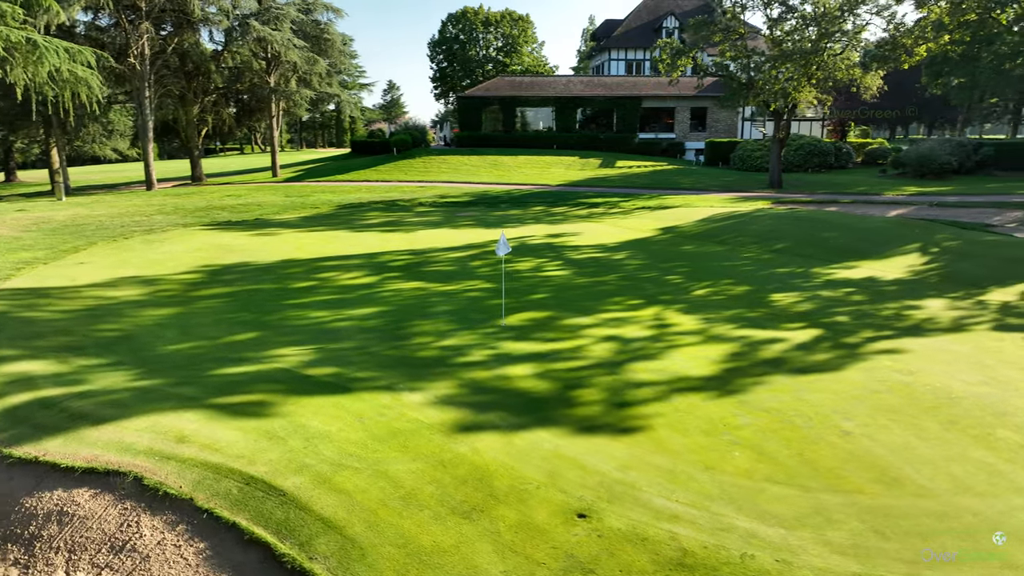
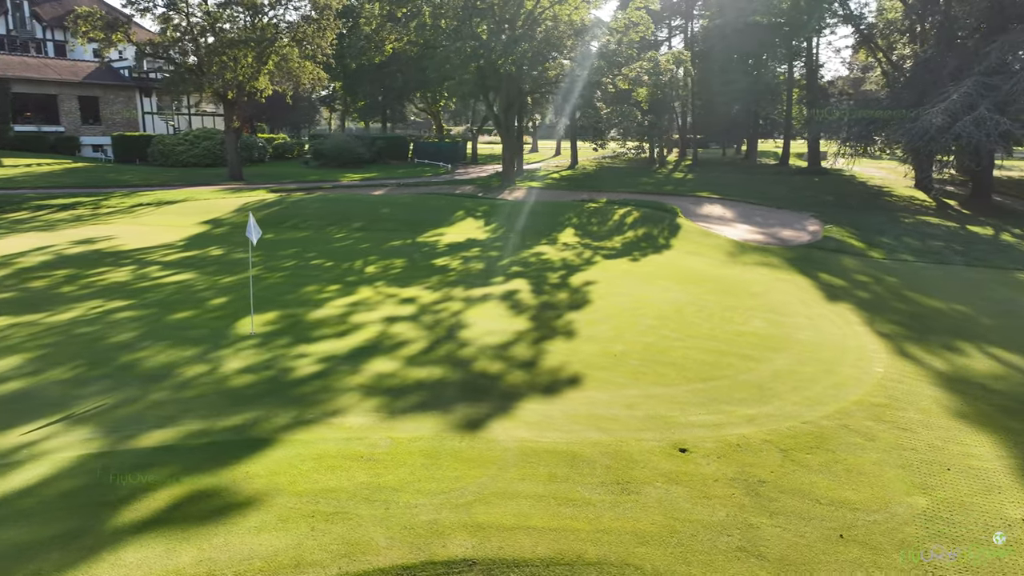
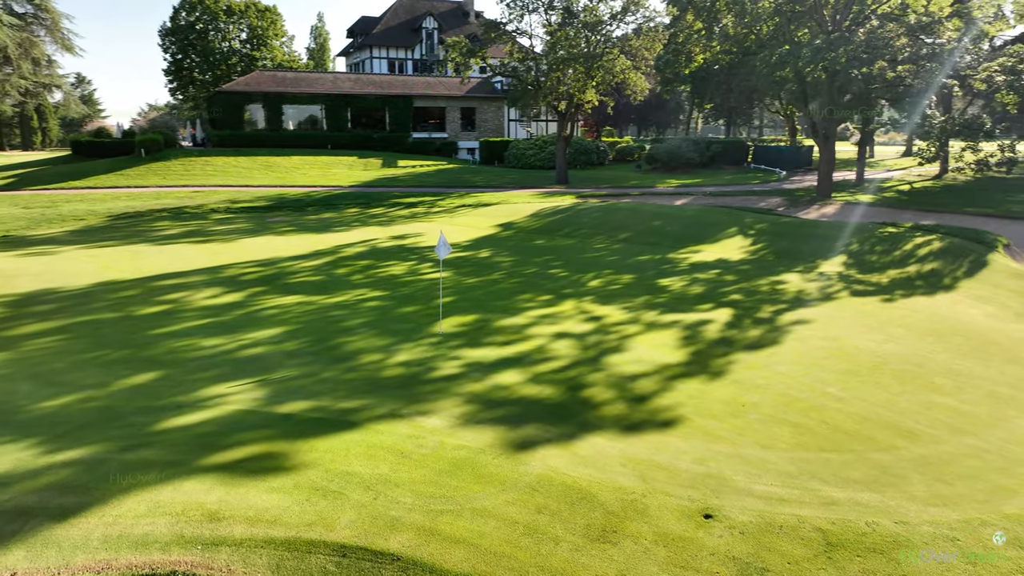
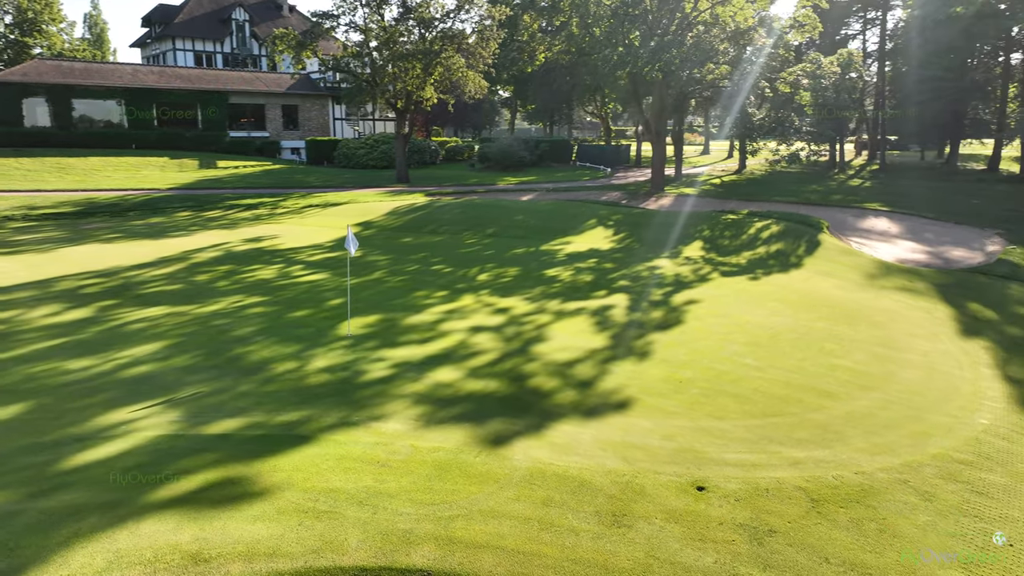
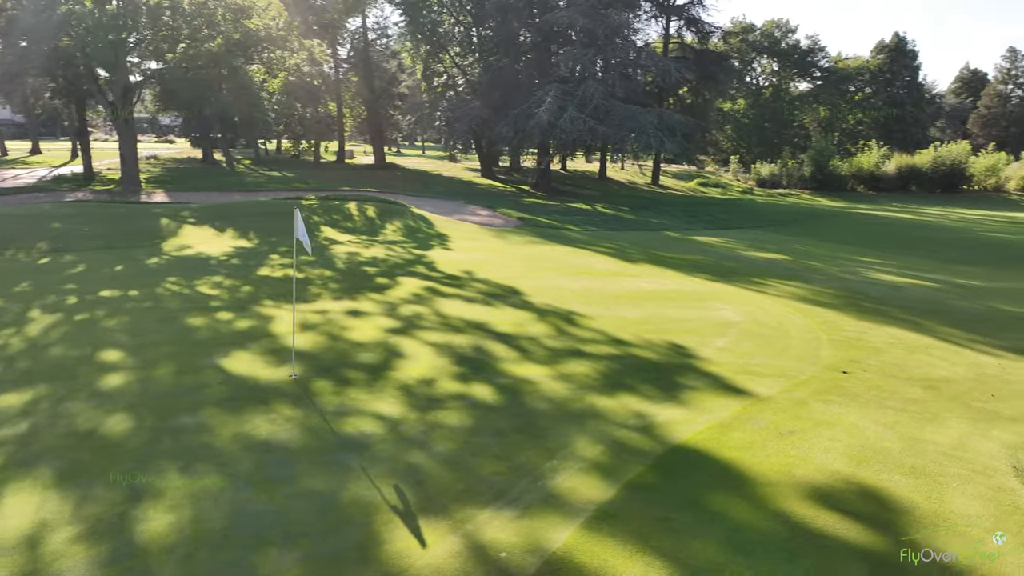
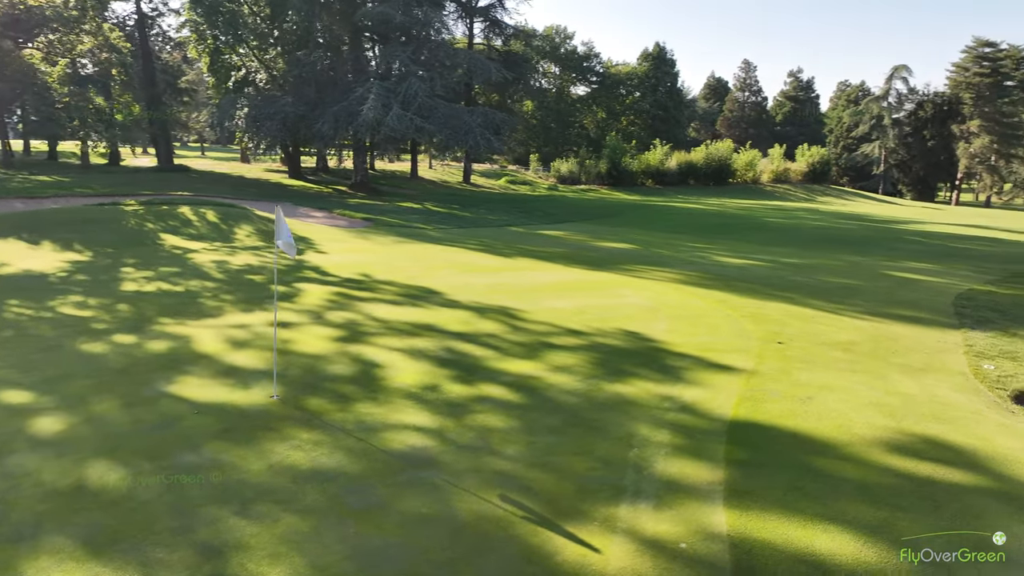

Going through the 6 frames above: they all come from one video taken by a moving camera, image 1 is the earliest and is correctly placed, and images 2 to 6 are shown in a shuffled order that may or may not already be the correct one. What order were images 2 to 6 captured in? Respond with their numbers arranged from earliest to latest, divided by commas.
3, 4, 2, 5, 6
